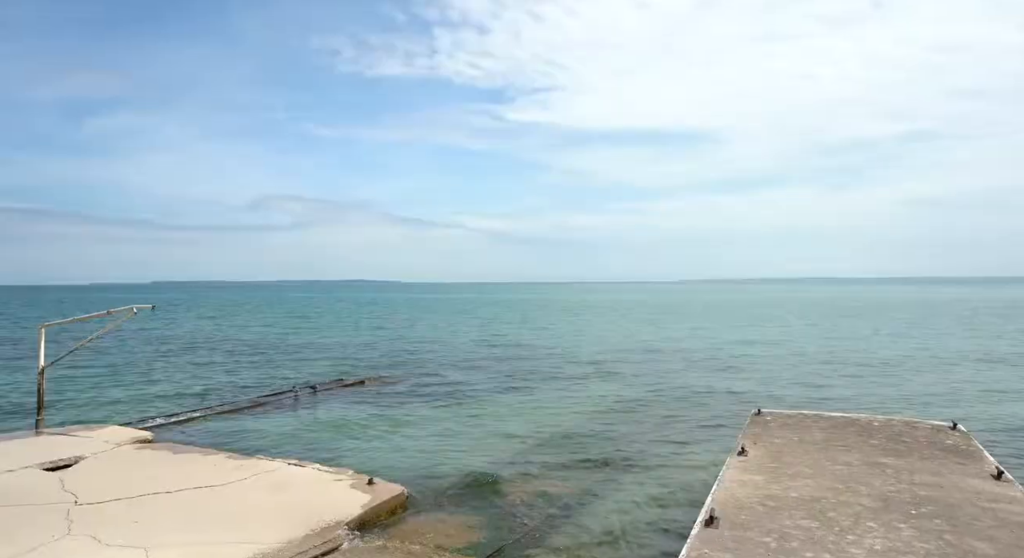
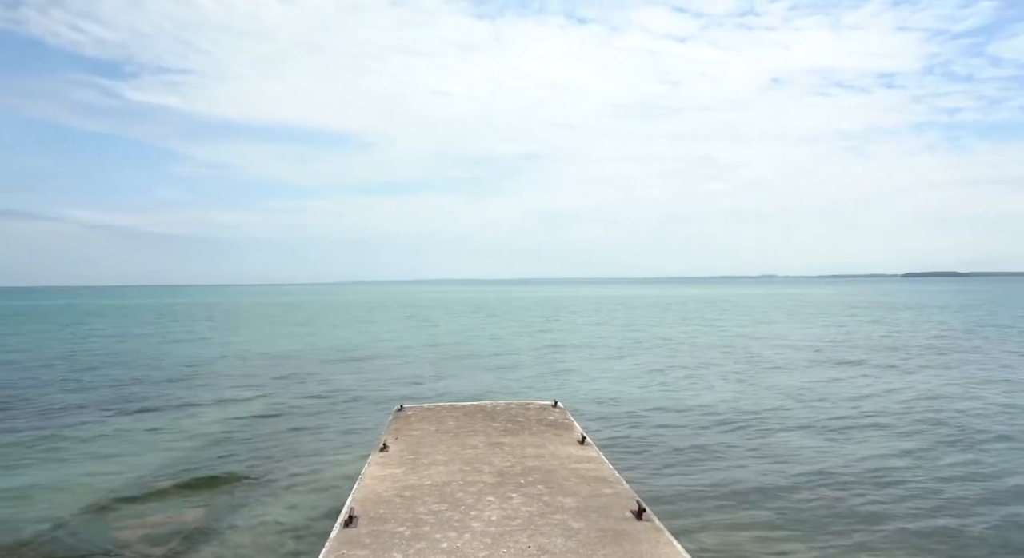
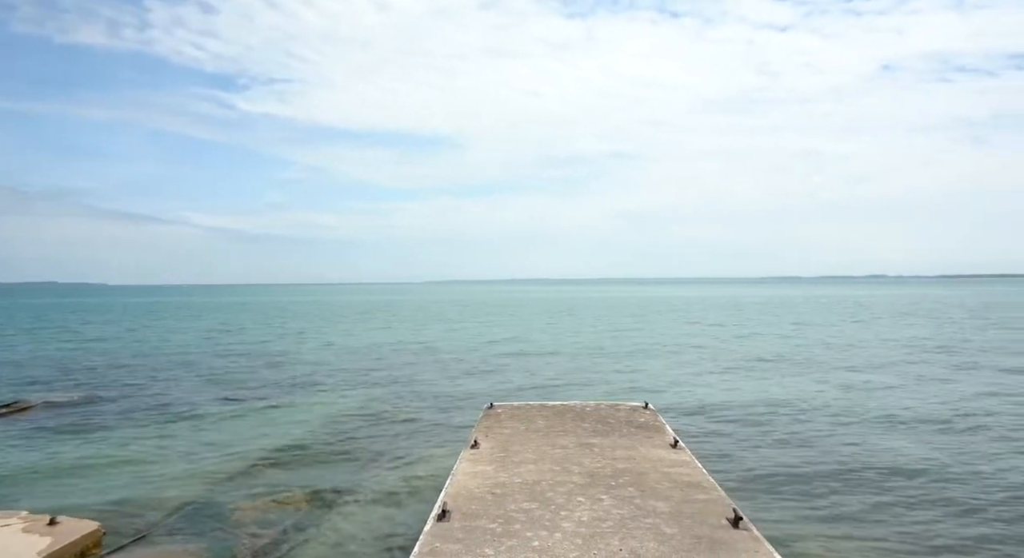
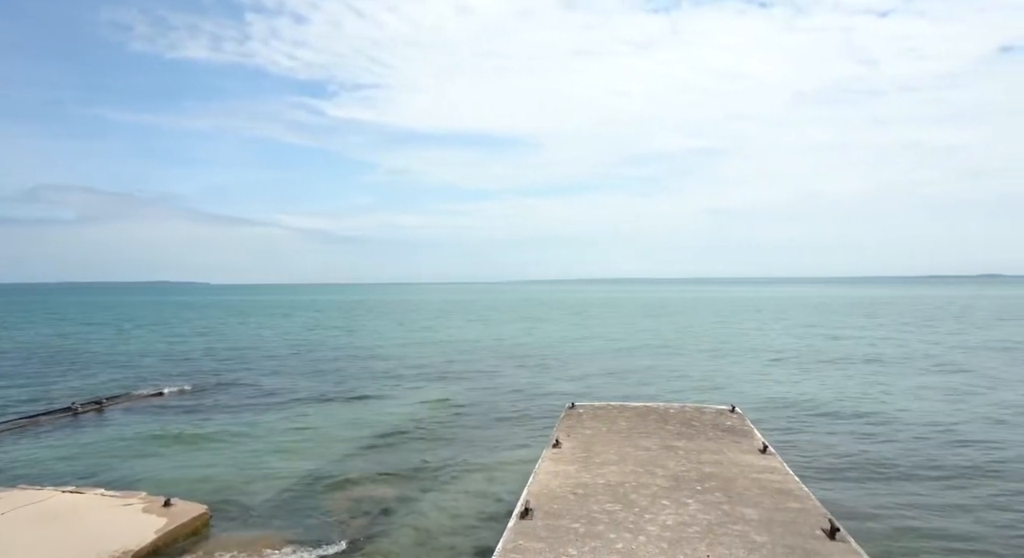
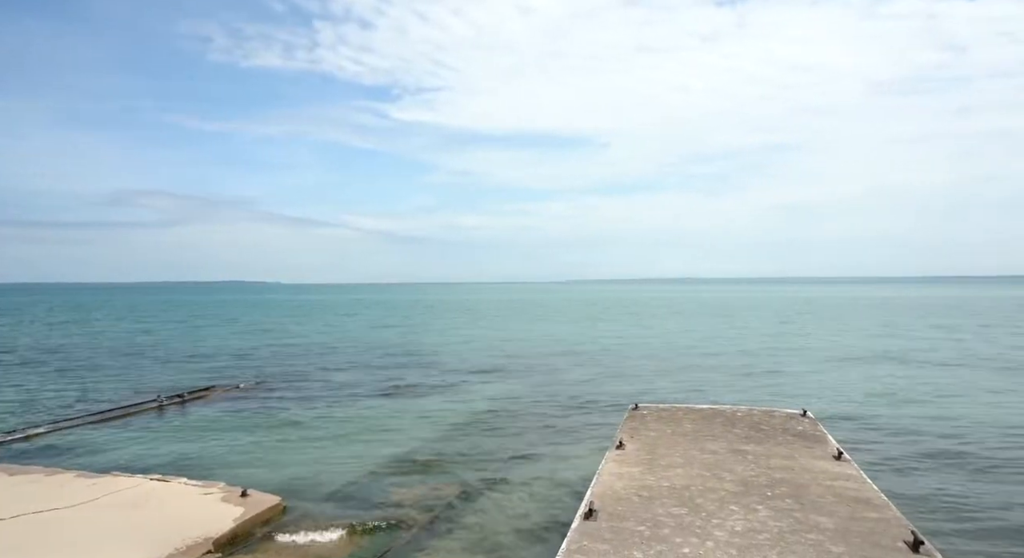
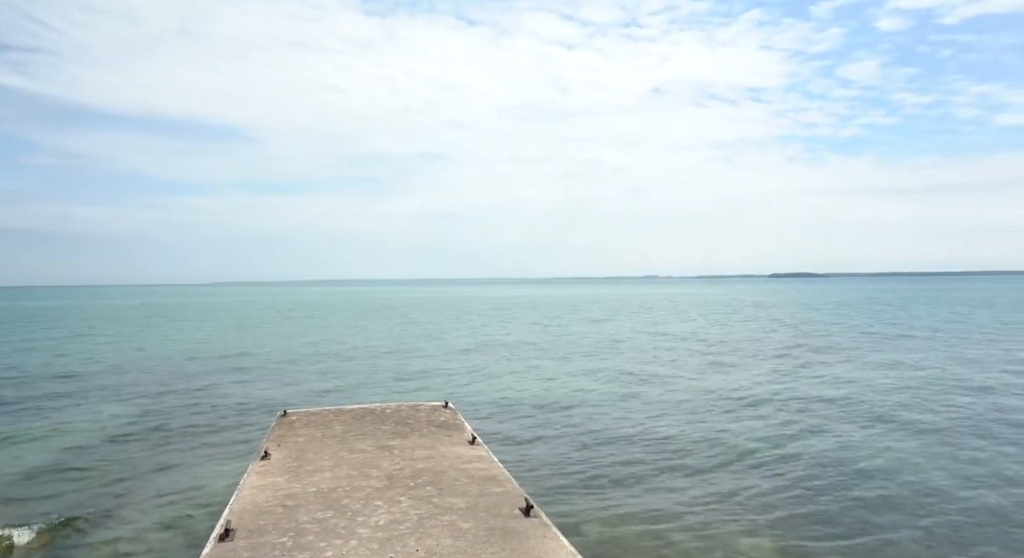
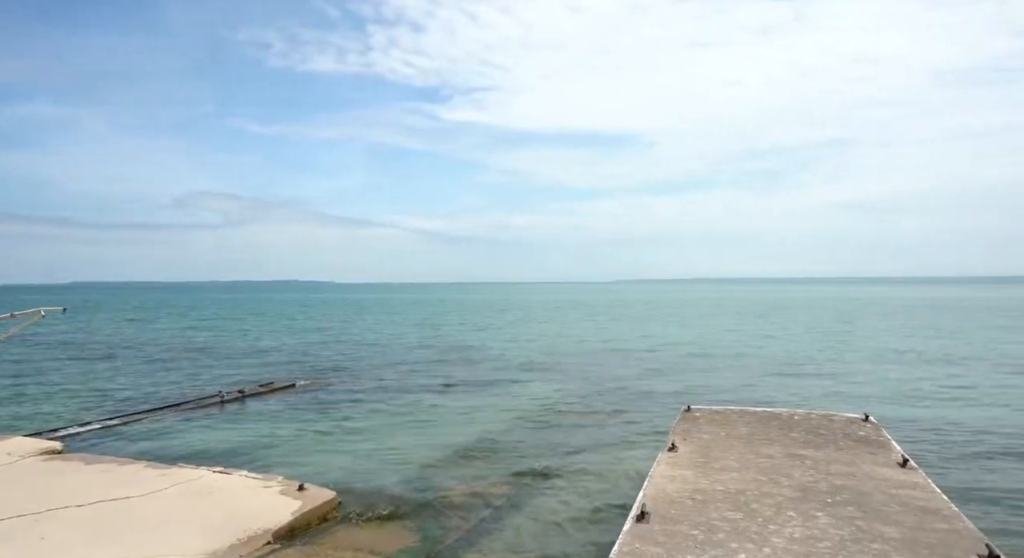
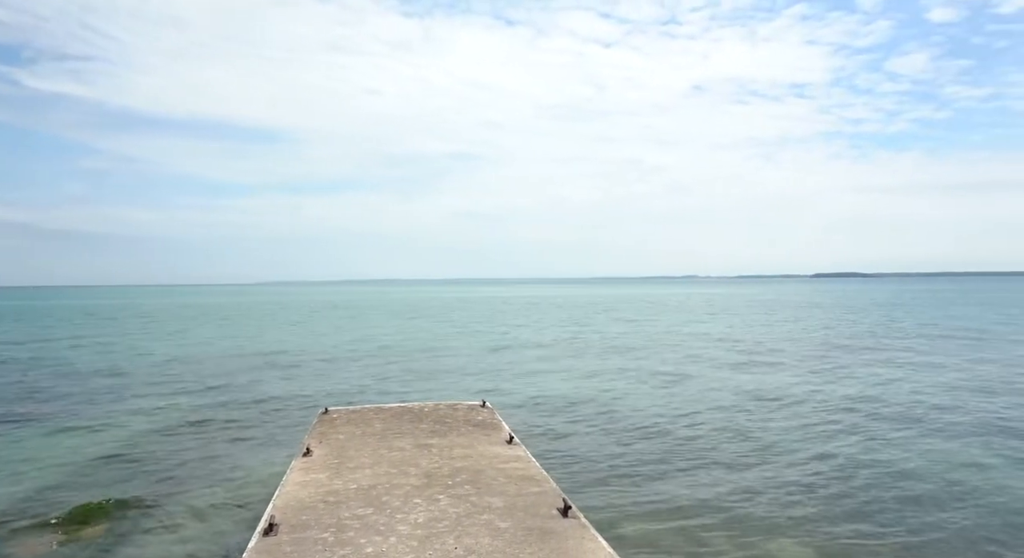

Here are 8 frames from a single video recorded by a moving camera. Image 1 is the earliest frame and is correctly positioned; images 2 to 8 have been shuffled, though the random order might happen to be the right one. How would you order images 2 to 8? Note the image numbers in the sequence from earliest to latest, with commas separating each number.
7, 5, 4, 3, 2, 8, 6
